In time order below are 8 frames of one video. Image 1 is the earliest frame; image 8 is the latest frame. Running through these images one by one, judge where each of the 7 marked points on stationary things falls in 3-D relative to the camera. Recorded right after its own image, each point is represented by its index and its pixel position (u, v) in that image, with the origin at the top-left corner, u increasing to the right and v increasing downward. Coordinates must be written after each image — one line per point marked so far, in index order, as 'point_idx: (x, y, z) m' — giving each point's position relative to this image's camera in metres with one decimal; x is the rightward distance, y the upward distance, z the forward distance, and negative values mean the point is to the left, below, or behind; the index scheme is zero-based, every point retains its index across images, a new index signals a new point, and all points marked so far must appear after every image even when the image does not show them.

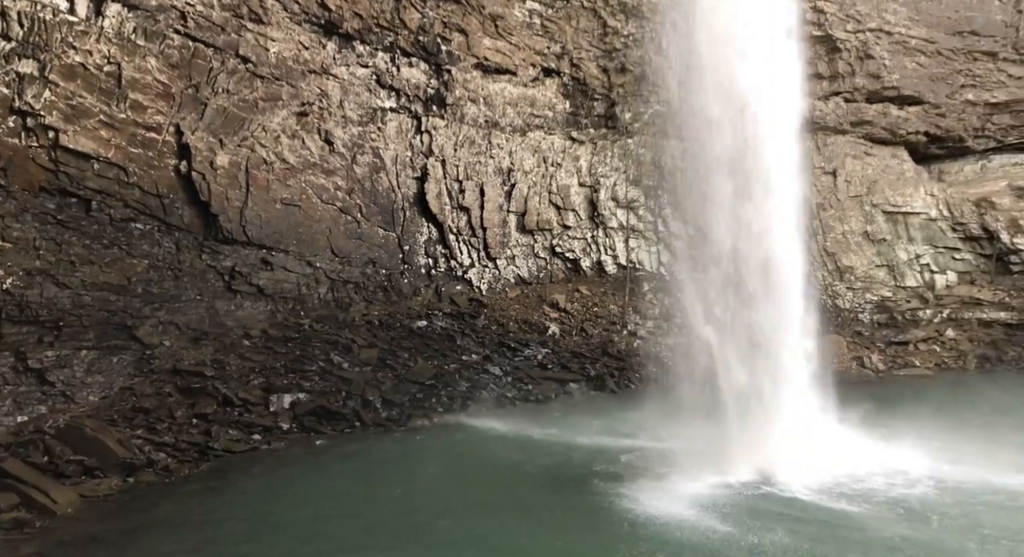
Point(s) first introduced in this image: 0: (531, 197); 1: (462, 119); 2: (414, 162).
0: (+0.4, +1.7, +17.5) m
1: (-1.0, +3.2, +17.6) m
2: (-2.0, +2.3, +17.3) m
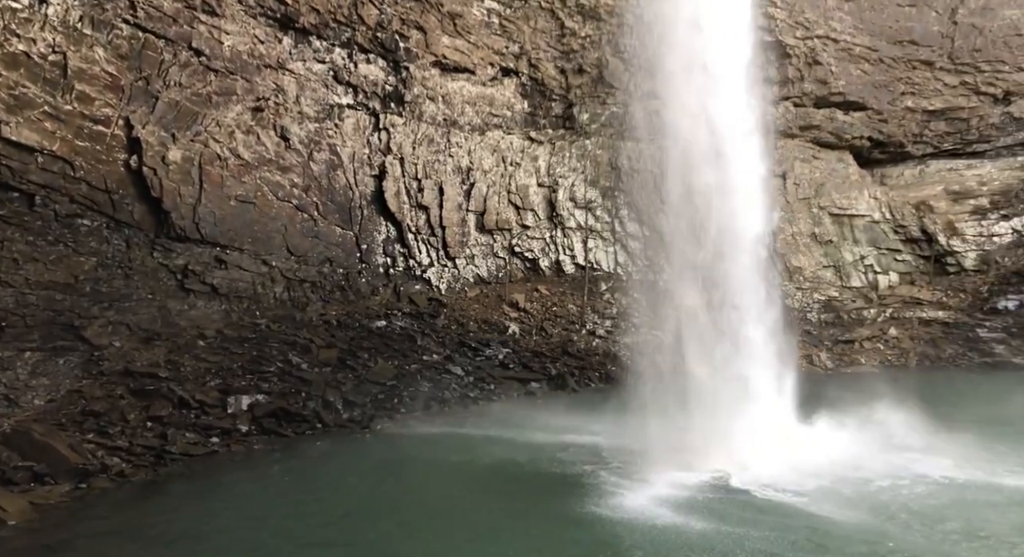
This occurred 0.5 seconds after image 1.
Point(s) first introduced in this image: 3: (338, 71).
0: (-0.4, +1.7, +17.6) m
1: (-1.8, +3.3, +17.5) m
2: (-2.8, +2.3, +17.2) m
3: (-3.4, +4.1, +17.0) m
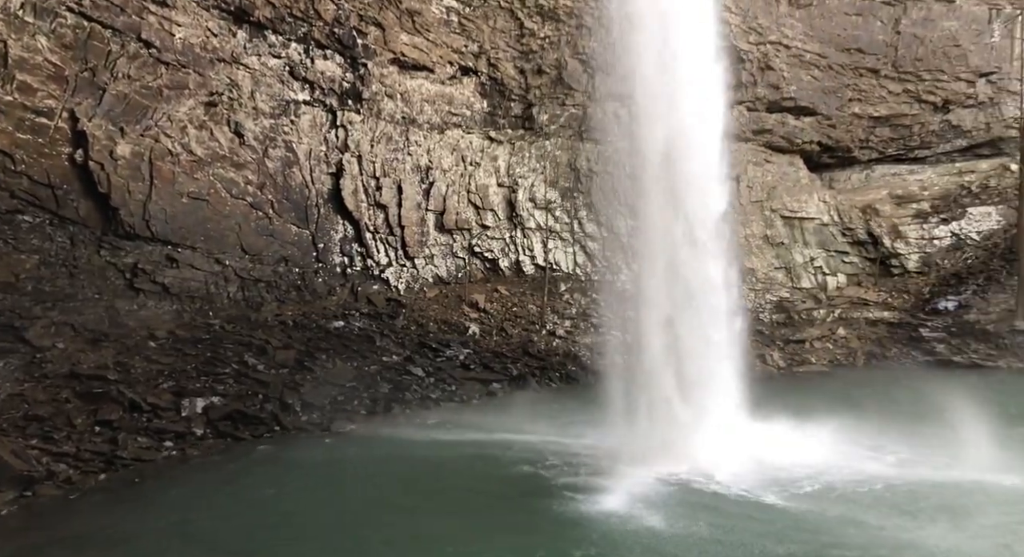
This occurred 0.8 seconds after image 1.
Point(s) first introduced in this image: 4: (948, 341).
0: (-1.2, +1.7, +17.5) m
1: (-2.7, +3.3, +17.3) m
2: (-3.6, +2.3, +16.9) m
3: (-4.2, +4.1, +16.7) m
4: (+8.2, -1.2, +16.4) m
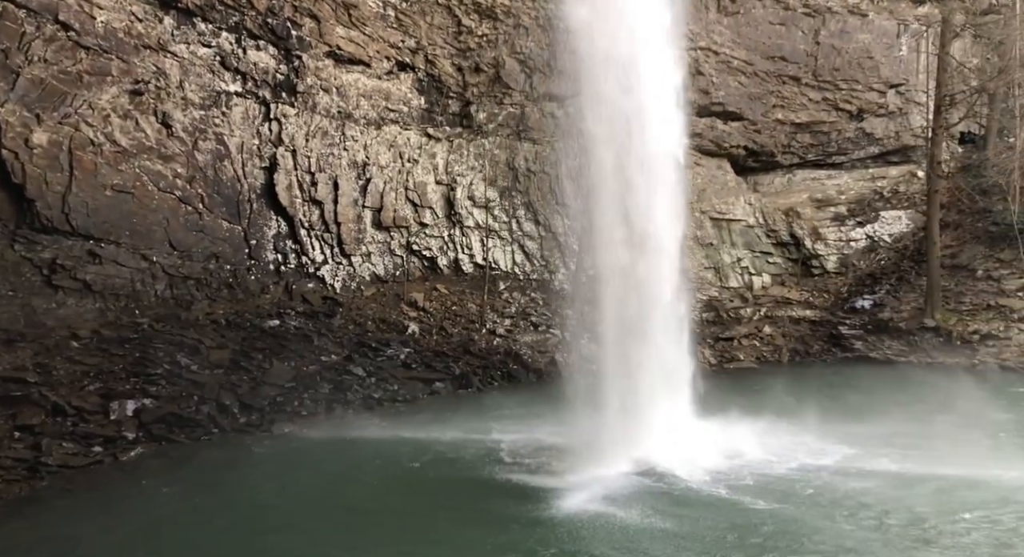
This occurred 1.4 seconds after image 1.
0: (-2.5, +1.7, +17.2) m
1: (-3.9, +3.3, +16.8) m
2: (-4.7, +2.4, +16.4) m
3: (-5.3, +4.1, +16.1) m
4: (+7.0, -1.2, +17.2) m
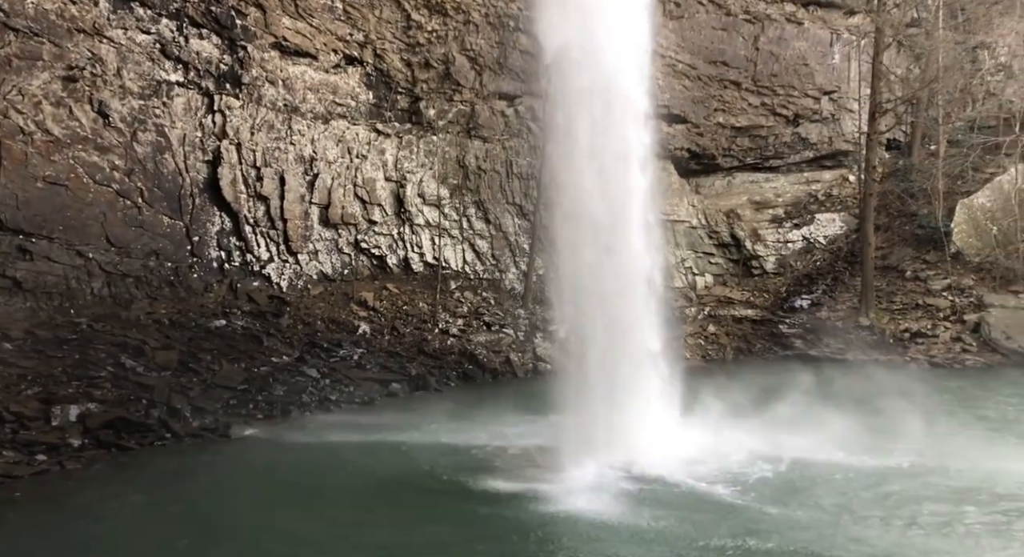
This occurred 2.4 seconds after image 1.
0: (-3.4, +1.7, +16.8) m
1: (-4.8, +3.3, +16.3) m
2: (-5.6, +2.4, +15.7) m
3: (-6.1, +4.1, +15.4) m
4: (+6.0, -1.2, +17.7) m
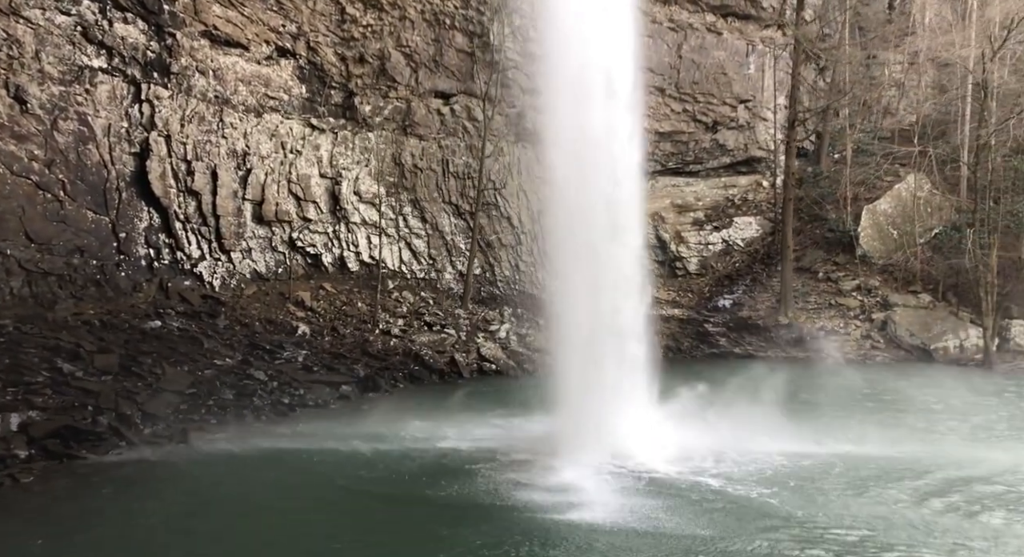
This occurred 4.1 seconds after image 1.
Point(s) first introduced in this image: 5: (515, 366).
0: (-4.6, +1.8, +16.2) m
1: (-5.8, +3.3, +15.5) m
2: (-6.6, +2.4, +14.8) m
3: (-7.0, +4.2, +14.4) m
4: (+4.6, -1.2, +18.4) m
5: (+0.1, -1.5, +15.3) m
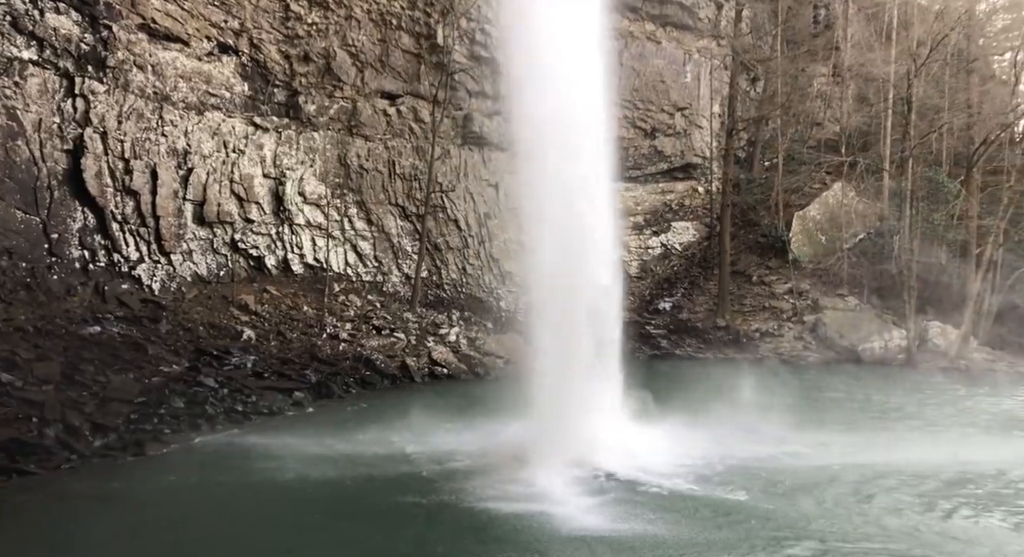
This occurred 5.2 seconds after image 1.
0: (-5.5, +1.7, +15.7) m
1: (-6.6, +3.3, +14.9) m
2: (-7.3, +2.4, +14.1) m
3: (-7.8, +4.1, +13.7) m
4: (+3.4, -1.3, +18.8) m
5: (-0.8, -1.6, +15.2) m
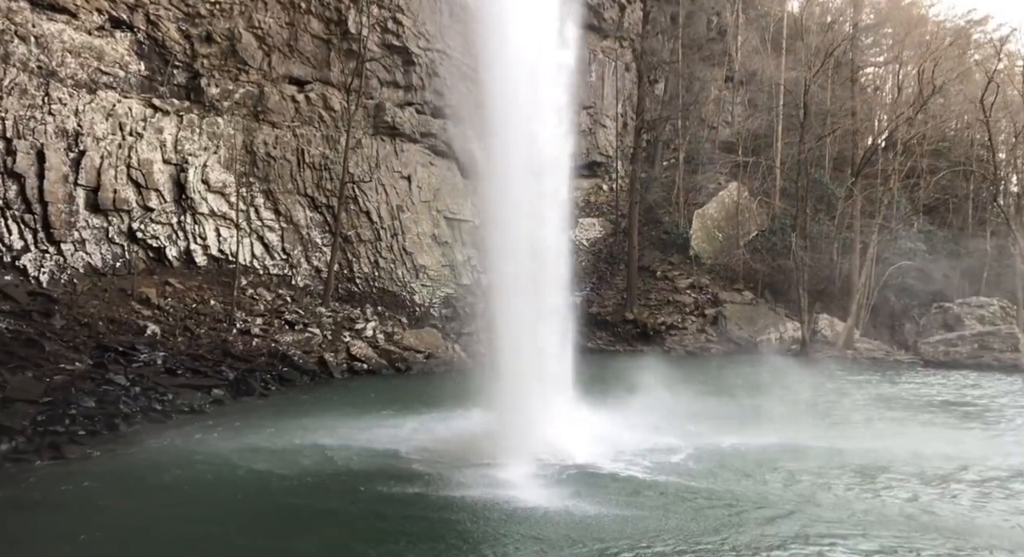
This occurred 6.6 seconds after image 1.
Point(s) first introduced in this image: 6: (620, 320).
0: (-6.8, +1.8, +14.5) m
1: (-7.8, +3.4, +13.5) m
2: (-8.4, +2.5, +12.7) m
3: (-8.8, +4.3, +12.2) m
4: (+1.5, -1.2, +18.9) m
5: (-2.1, -1.5, +14.7) m
6: (+2.4, -0.9, +19.0) m
